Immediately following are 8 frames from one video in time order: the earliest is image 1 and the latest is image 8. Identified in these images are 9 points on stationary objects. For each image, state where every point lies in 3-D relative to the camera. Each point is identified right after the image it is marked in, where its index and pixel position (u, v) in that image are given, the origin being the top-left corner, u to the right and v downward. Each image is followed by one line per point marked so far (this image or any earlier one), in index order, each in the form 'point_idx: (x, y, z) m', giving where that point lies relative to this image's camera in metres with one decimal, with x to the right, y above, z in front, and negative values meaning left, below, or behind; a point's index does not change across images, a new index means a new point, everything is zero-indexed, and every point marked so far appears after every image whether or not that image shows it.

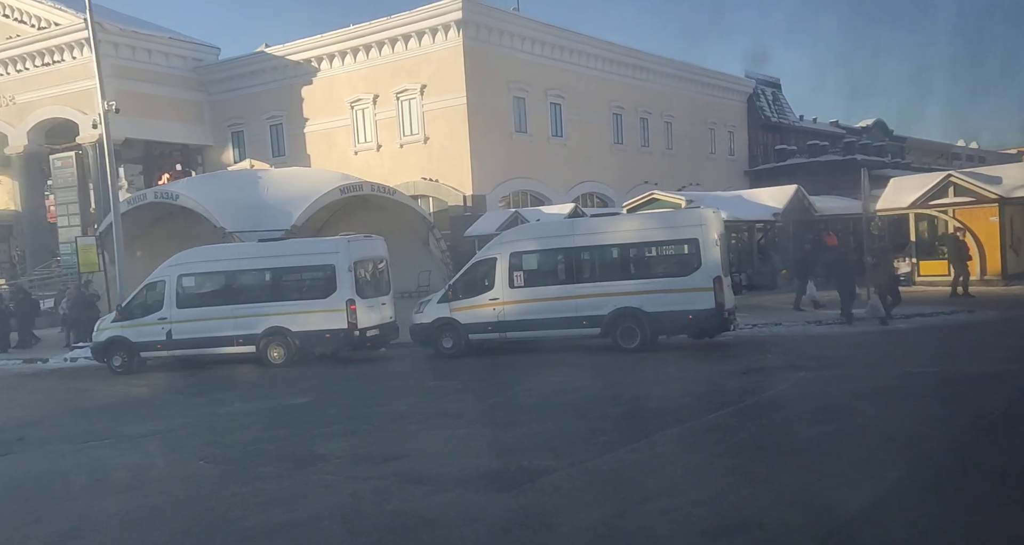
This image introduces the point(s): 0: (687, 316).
0: (+2.9, -0.7, +16.8) m
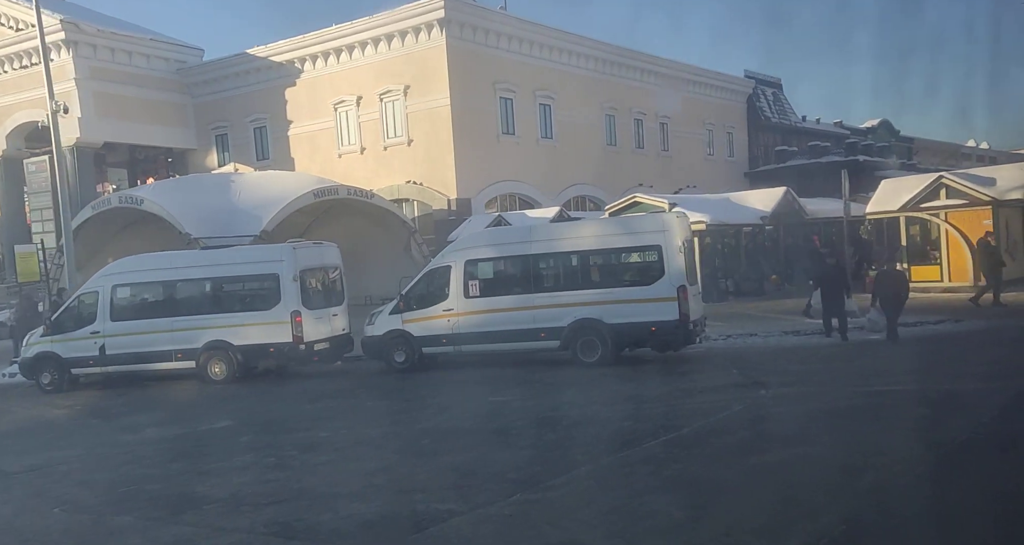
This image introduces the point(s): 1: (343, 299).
0: (+2.2, -0.9, +15.9) m
1: (-2.9, -0.5, +17.5) m
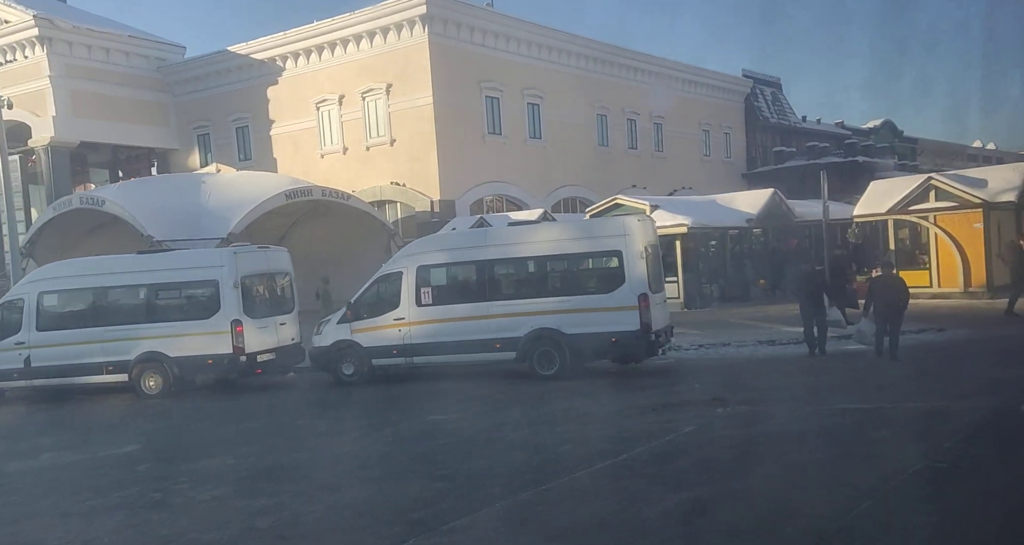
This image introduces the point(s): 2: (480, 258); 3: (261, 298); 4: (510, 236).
0: (+1.4, -1.0, +15.0) m
1: (-3.7, -0.6, +16.6) m
2: (-0.5, +0.2, +15.6) m
3: (-4.0, -0.4, +15.6) m
4: (0.0, +0.6, +15.7) m
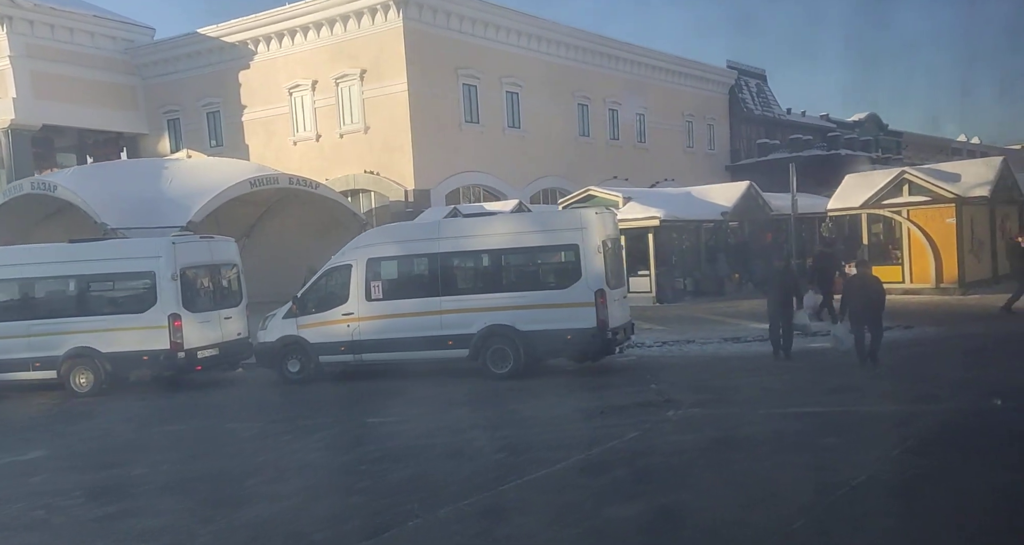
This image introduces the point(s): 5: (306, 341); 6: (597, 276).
0: (+0.8, -0.9, +14.4) m
1: (-4.4, -0.4, +15.9) m
2: (-1.2, +0.3, +15.0) m
3: (-4.7, -0.3, +14.9) m
4: (-0.7, +0.7, +15.0) m
5: (-3.1, -1.0, +15.2) m
6: (+1.2, -0.1, +14.4) m
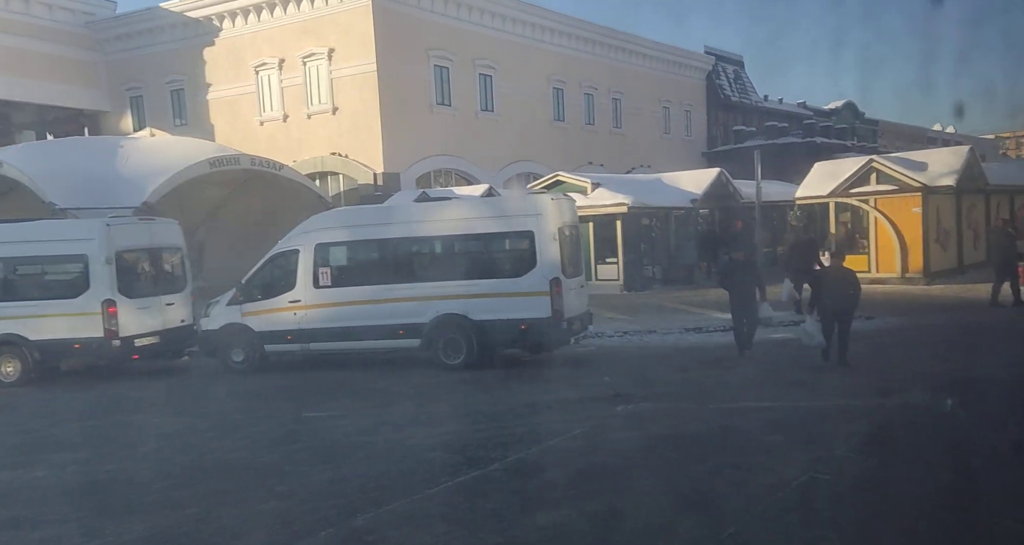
0: (+0.1, -0.8, +13.8) m
1: (-5.0, -0.2, +15.2) m
2: (-1.9, +0.5, +14.4) m
3: (-5.3, 0.0, +14.2) m
4: (-1.4, +0.9, +14.4) m
5: (-3.8, -0.8, +14.6) m
6: (+0.6, +0.1, +13.8) m
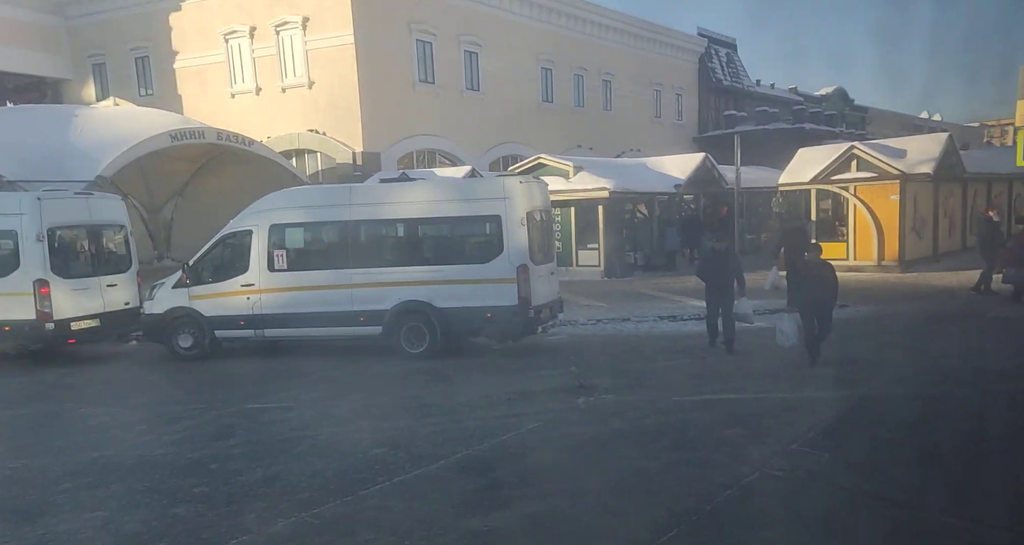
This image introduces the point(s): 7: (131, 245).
0: (-0.4, -0.5, +13.2) m
1: (-5.5, +0.1, +14.5) m
2: (-2.3, +0.7, +13.7) m
3: (-5.8, +0.2, +13.5) m
4: (-1.8, +1.1, +13.8) m
5: (-4.3, -0.5, +14.0) m
6: (+0.1, +0.3, +13.2) m
7: (-5.6, +0.4, +15.2) m
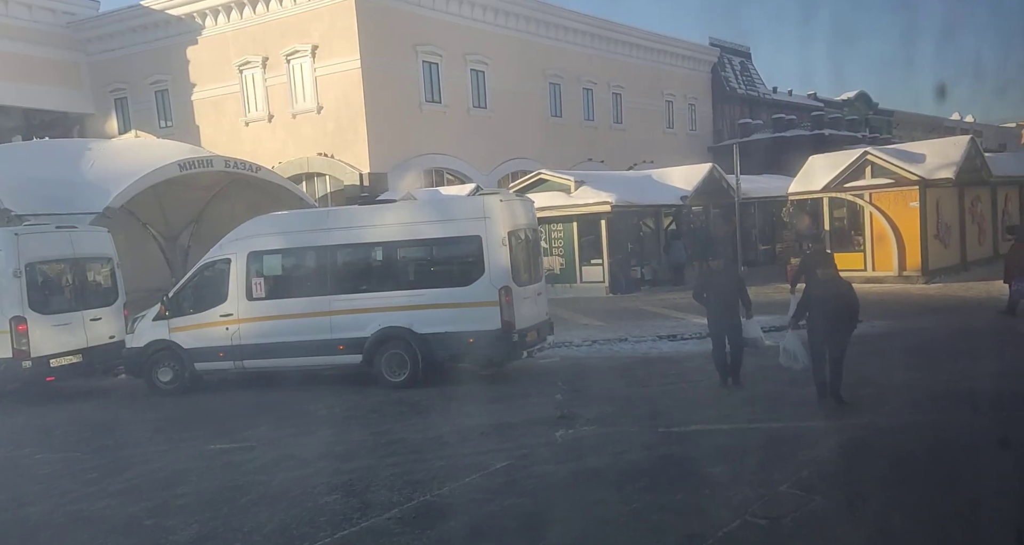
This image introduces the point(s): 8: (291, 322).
0: (-0.6, -0.9, +12.6) m
1: (-5.7, -0.4, +14.1) m
2: (-2.5, +0.4, +13.2) m
3: (-6.0, -0.2, +13.1) m
4: (-2.1, +0.7, +13.3) m
5: (-4.4, -1.0, +13.5) m
6: (-0.1, 0.0, +12.6) m
7: (-5.8, -0.1, +14.8) m
8: (-2.9, -0.6, +13.2) m
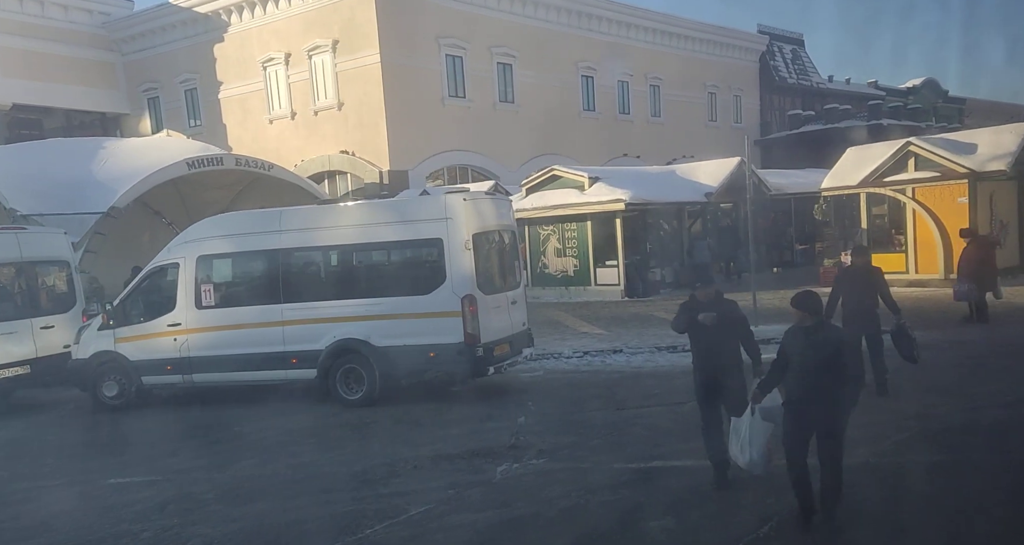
0: (-1.0, -0.9, +11.4) m
1: (-6.0, -0.5, +13.2) m
2: (-2.9, +0.3, +12.1) m
3: (-6.4, -0.3, +12.2) m
4: (-2.4, +0.7, +12.1) m
5: (-4.8, -1.1, +12.5) m
6: (-0.5, -0.1, +11.4) m
7: (-6.1, -0.2, +13.8) m
8: (-3.2, -0.7, +12.1) m
